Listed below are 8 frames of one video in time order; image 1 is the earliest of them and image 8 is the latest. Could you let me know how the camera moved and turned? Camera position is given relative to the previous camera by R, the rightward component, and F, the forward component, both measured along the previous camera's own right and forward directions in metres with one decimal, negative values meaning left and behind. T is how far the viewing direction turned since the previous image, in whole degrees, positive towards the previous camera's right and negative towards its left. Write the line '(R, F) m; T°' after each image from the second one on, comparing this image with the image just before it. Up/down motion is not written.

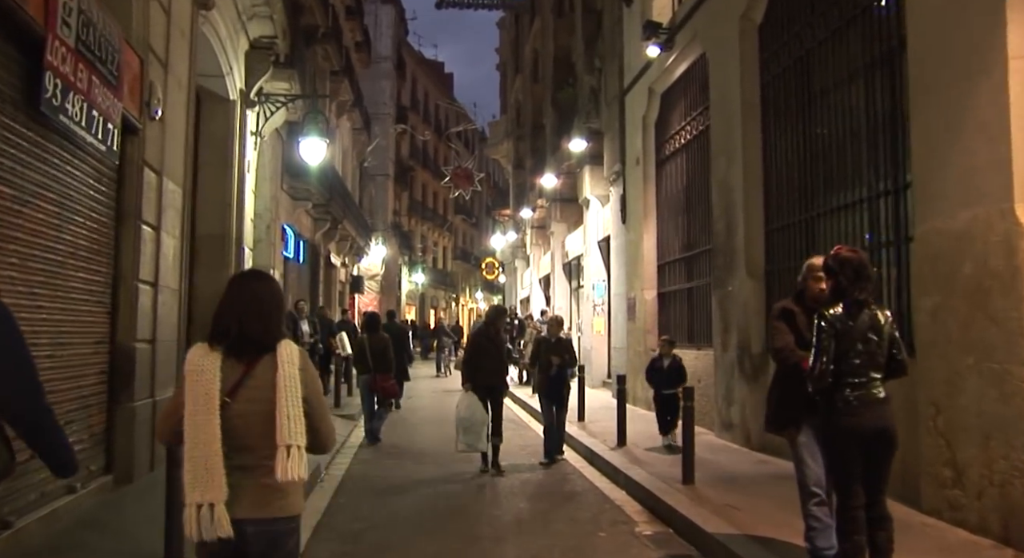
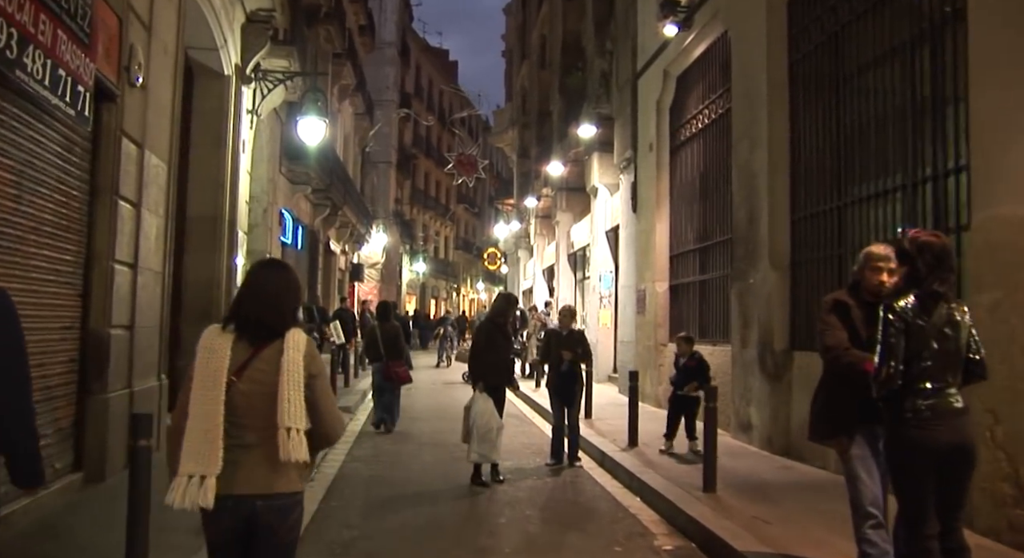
(-0.1, +0.7) m; 0°
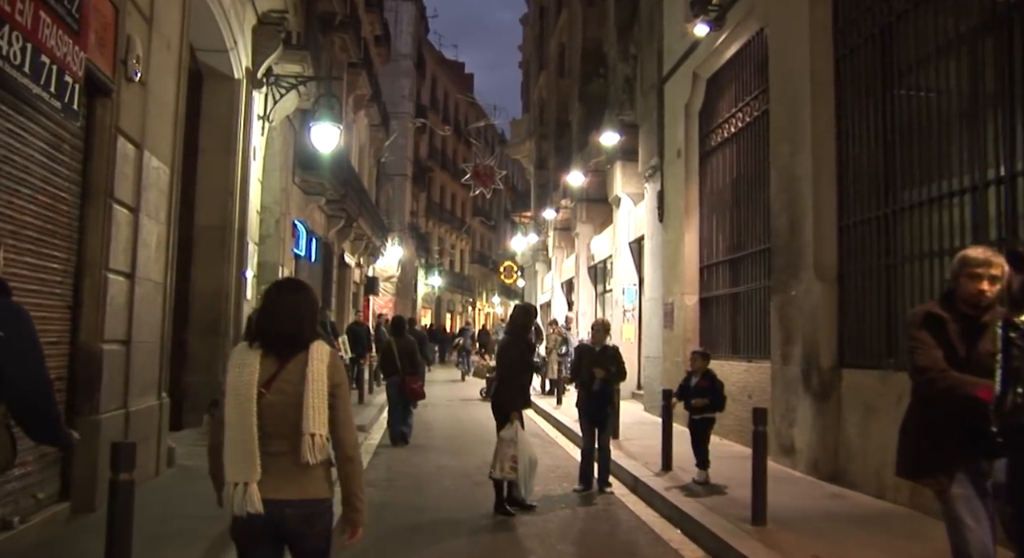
(-0.1, +0.6) m; -1°
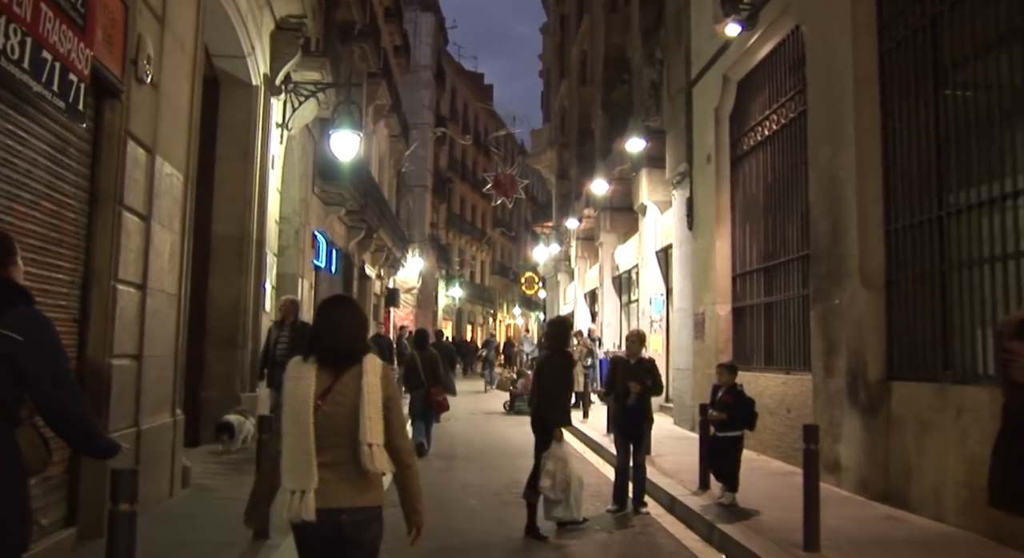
(-0.1, +0.4) m; -1°
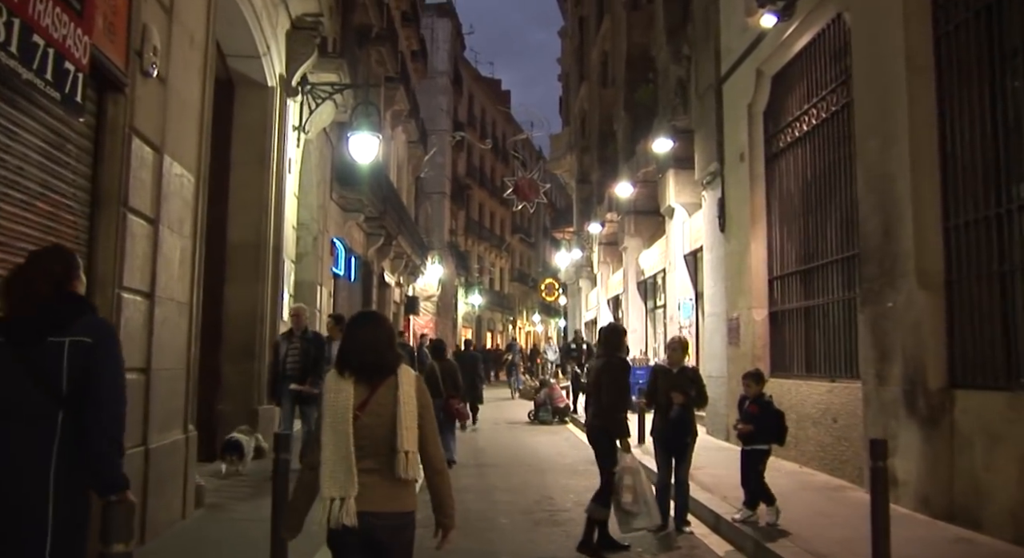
(-0.1, +0.5) m; -1°
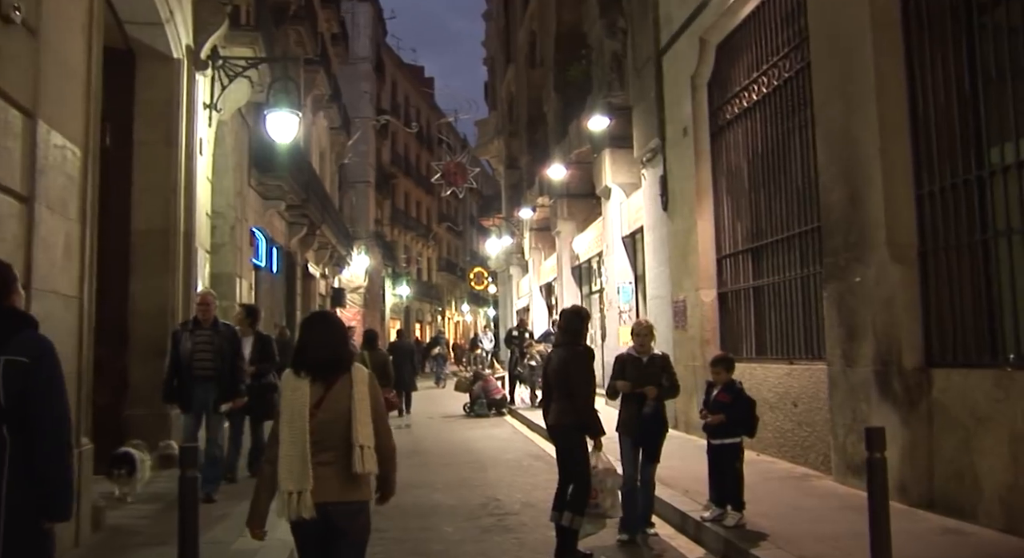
(-0.1, +0.8) m; +5°
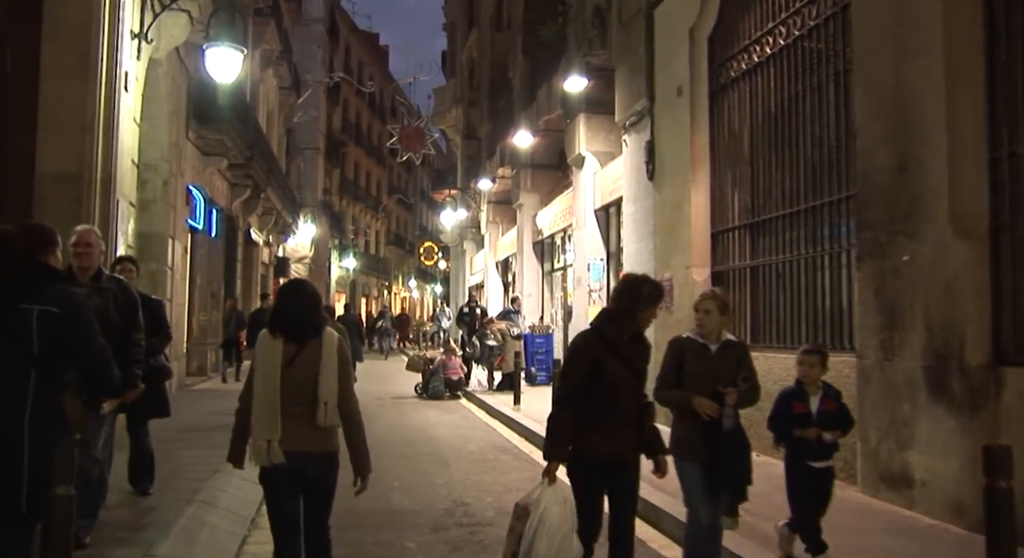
(-0.3, +1.4) m; +3°
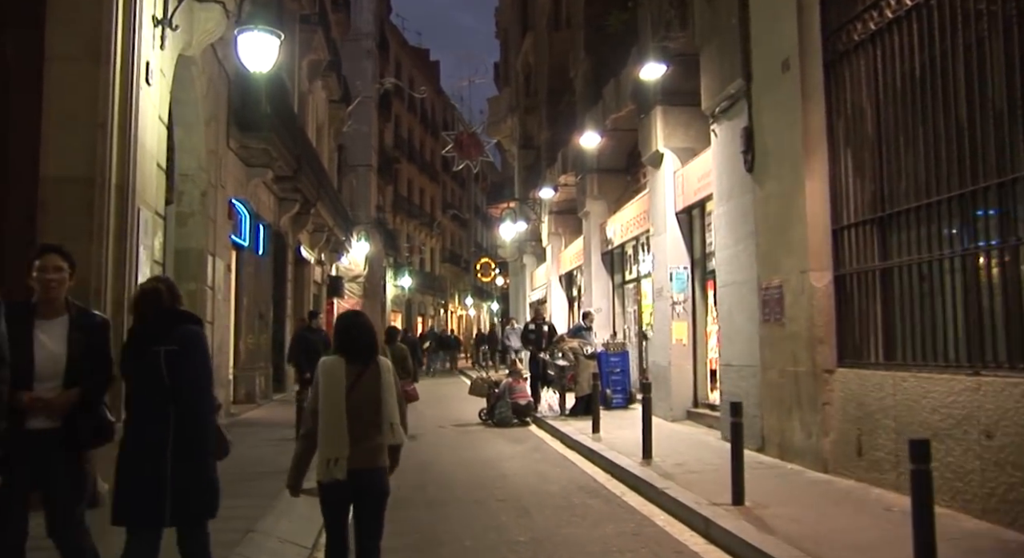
(-0.3, +1.6) m; -3°
